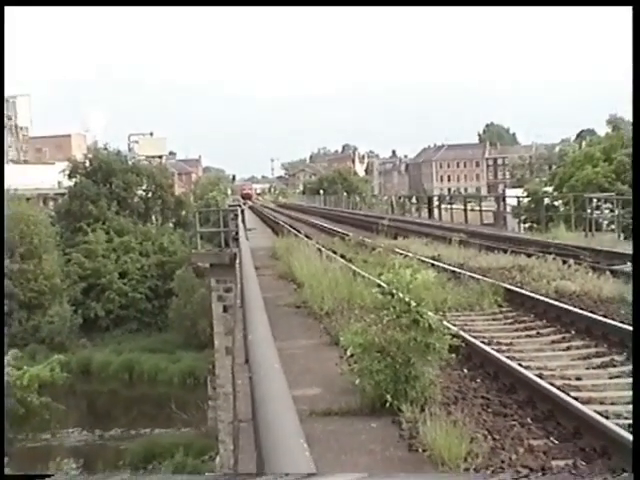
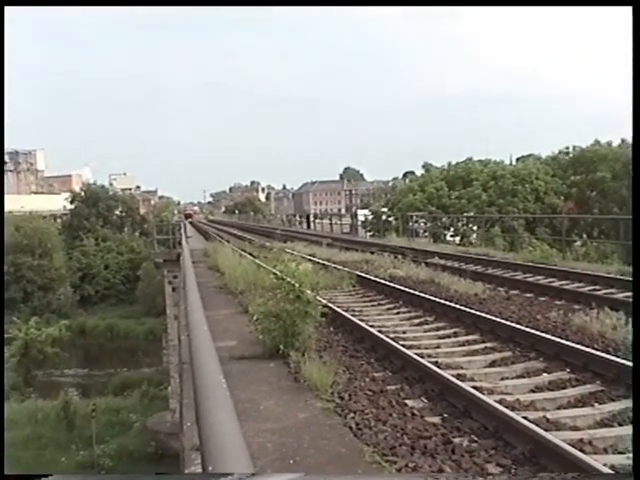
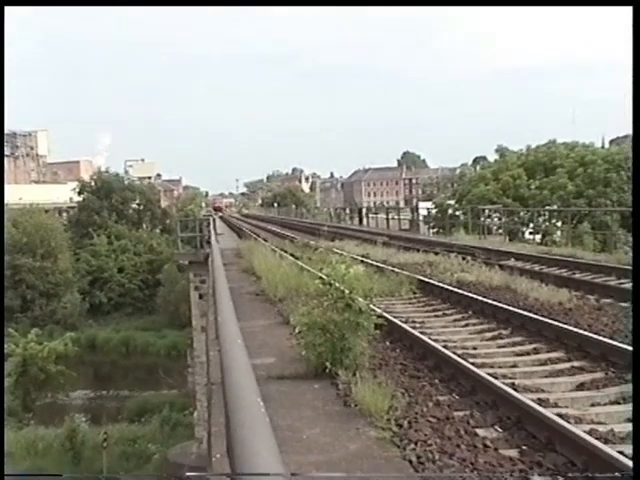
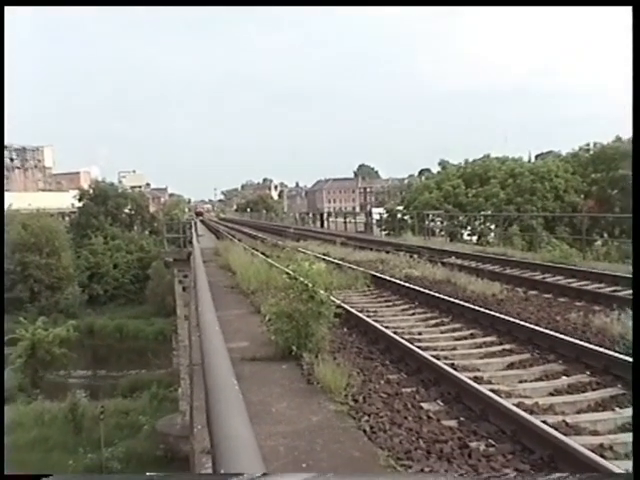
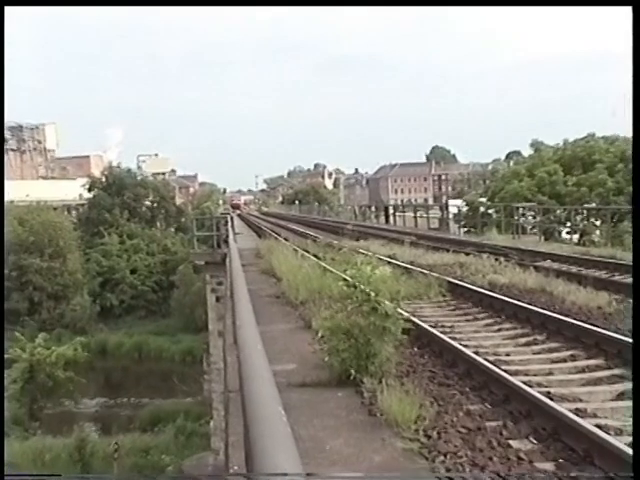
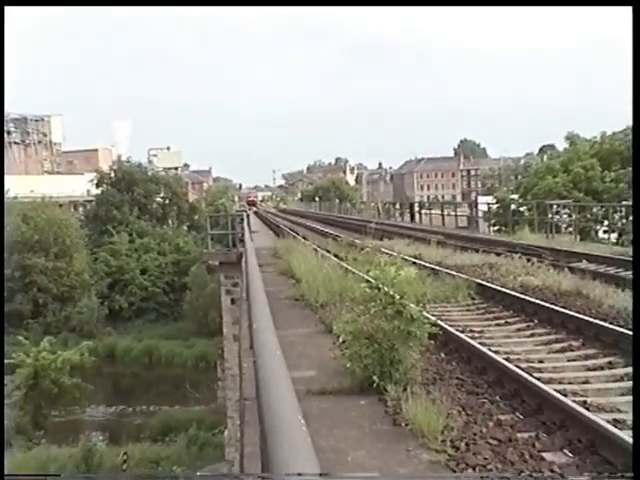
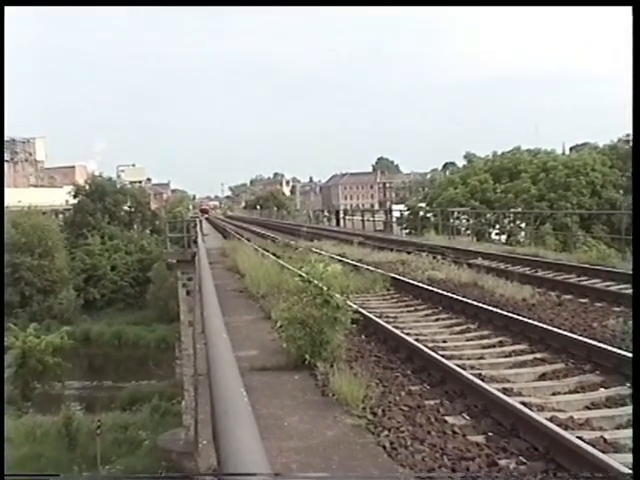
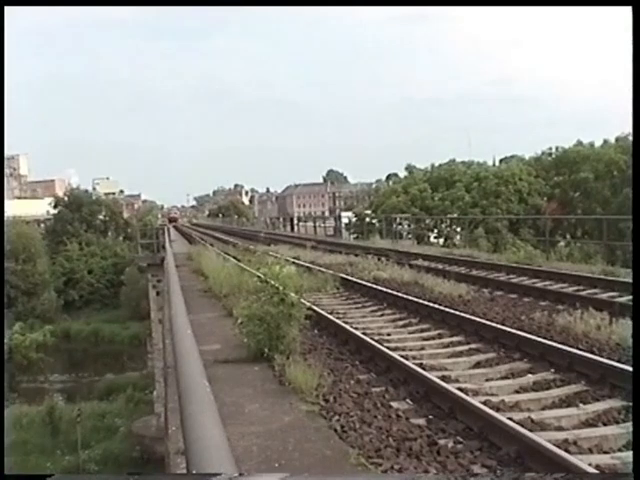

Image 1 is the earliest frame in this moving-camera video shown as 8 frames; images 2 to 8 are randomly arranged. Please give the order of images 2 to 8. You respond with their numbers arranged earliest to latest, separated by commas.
6, 5, 3, 7, 4, 2, 8
